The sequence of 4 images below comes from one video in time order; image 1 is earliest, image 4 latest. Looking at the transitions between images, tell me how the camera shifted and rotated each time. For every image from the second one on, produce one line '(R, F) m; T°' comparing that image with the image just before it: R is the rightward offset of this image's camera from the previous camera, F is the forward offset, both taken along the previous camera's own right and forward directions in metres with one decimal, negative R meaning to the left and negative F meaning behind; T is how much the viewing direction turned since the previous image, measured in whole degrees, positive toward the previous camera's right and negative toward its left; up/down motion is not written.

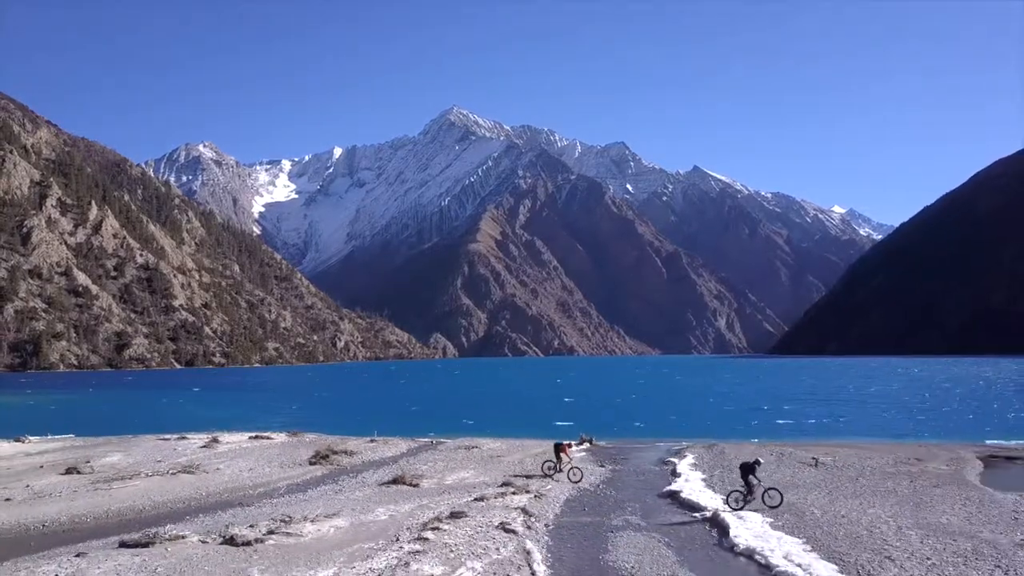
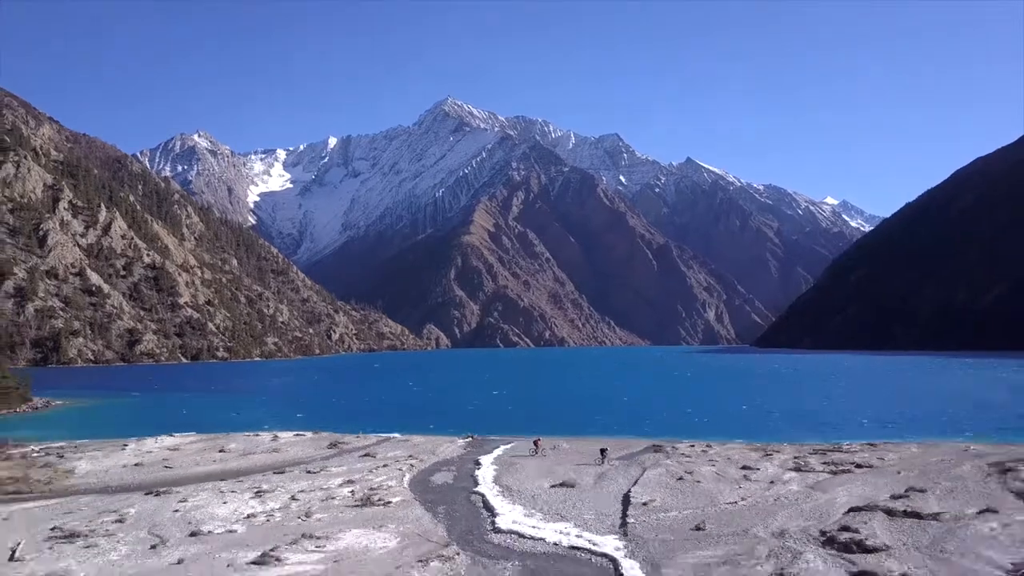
(+1.0, -5.2) m; 0°
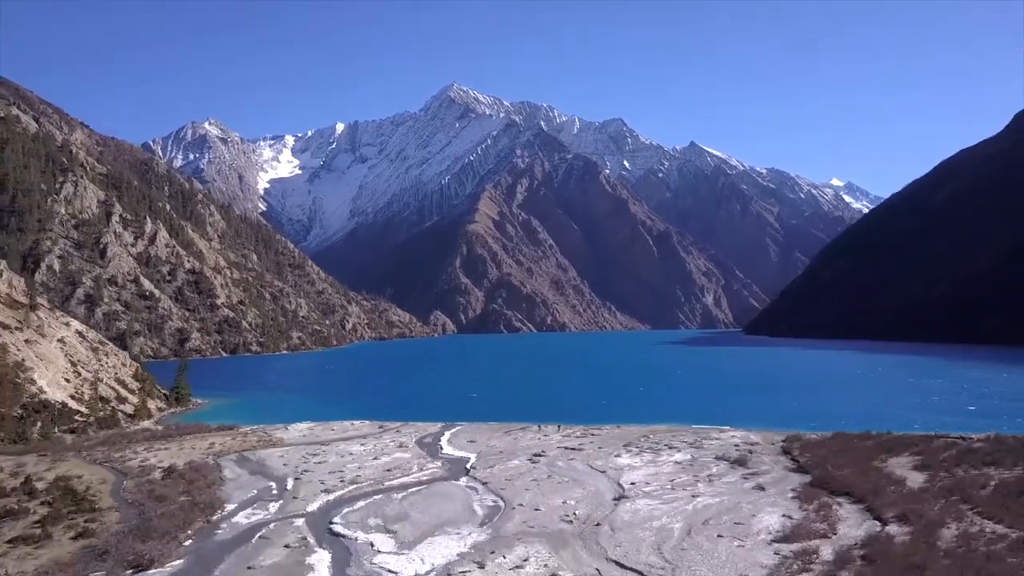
(+1.6, -11.9) m; -1°
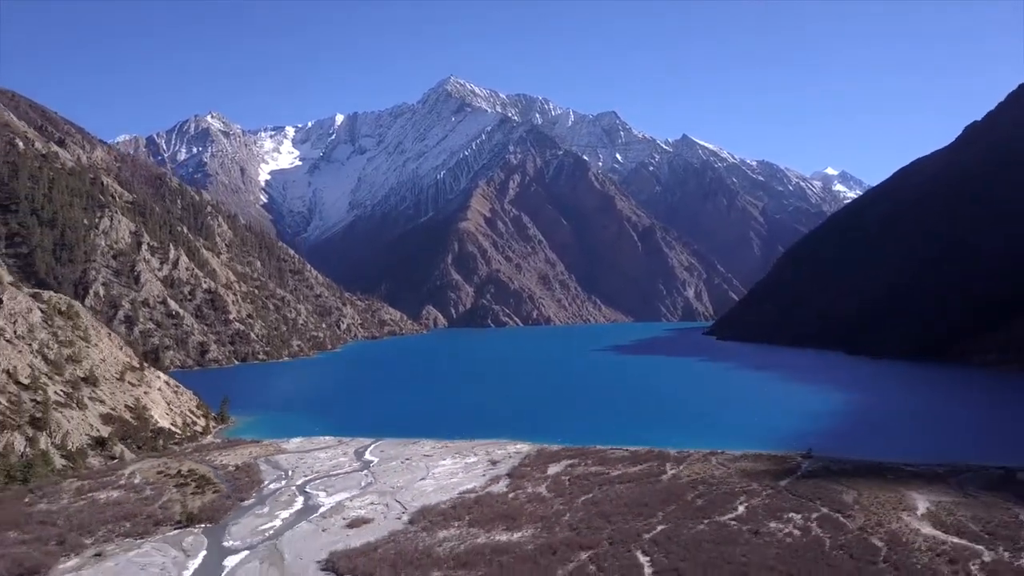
(+5.2, -18.2) m; 0°
